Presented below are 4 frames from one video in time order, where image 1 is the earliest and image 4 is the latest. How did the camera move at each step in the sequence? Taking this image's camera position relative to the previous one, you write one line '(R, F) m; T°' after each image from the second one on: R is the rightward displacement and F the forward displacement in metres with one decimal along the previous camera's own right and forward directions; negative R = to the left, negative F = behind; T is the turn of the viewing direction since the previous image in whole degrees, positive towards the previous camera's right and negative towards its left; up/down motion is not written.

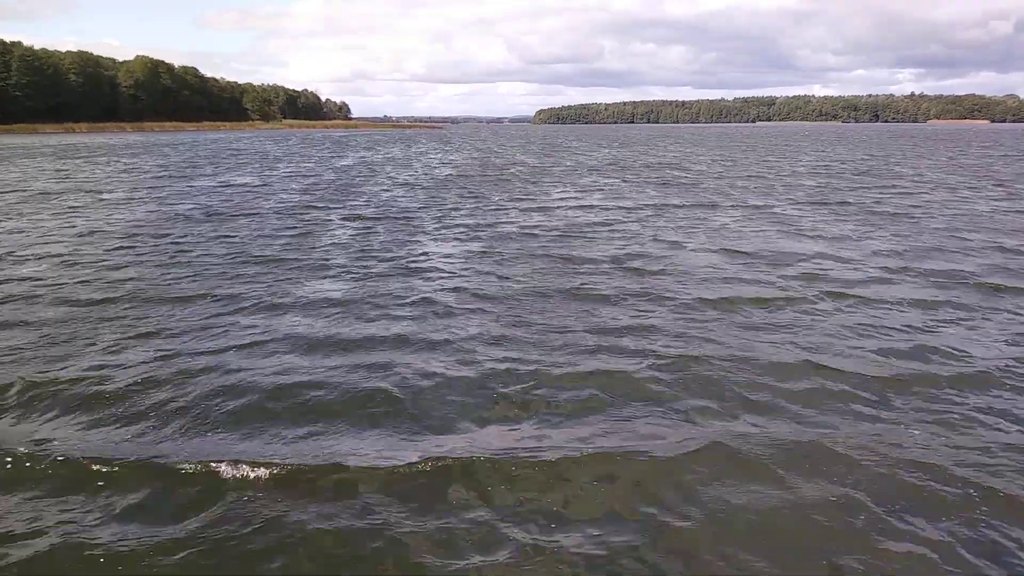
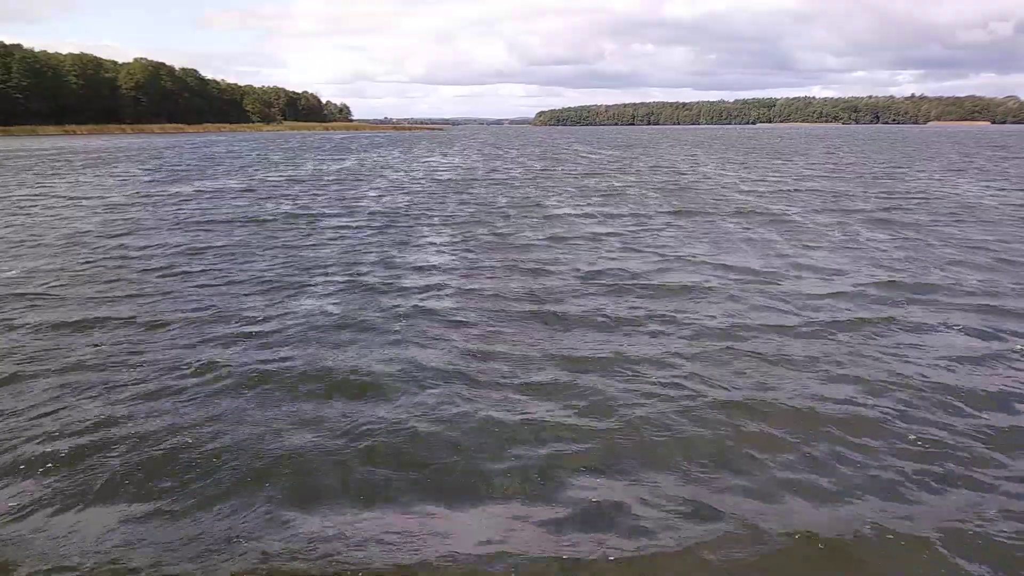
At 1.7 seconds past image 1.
(-0.2, +1.1) m; 0°
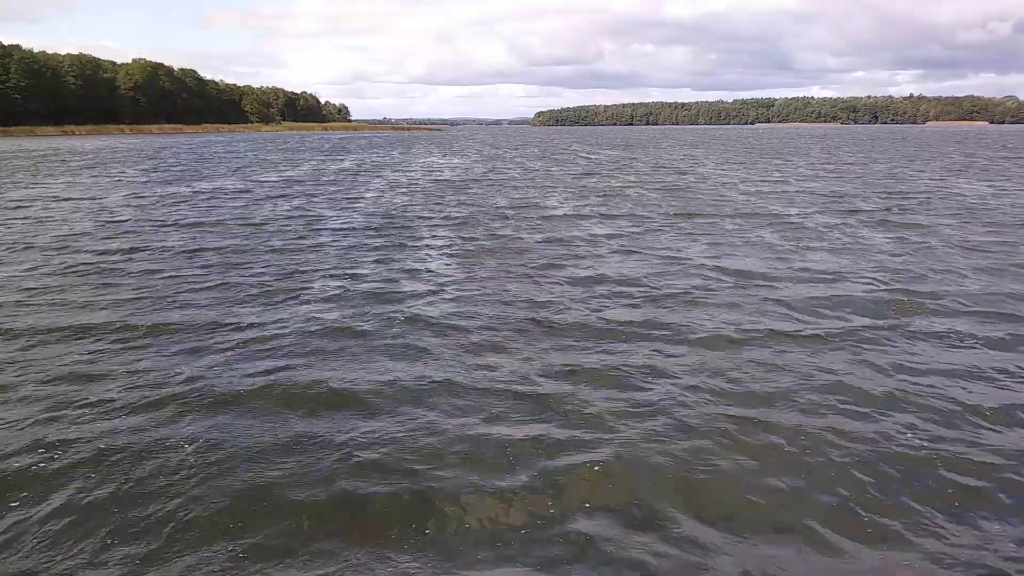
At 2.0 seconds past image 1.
(+0.4, -1.1) m; 0°
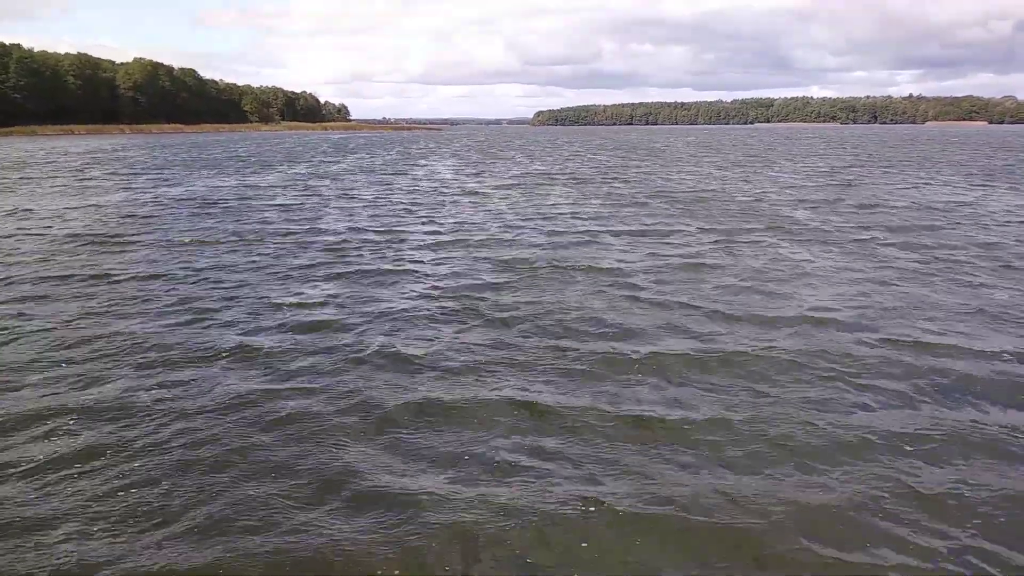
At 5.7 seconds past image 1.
(-0.2, +0.4) m; 0°
